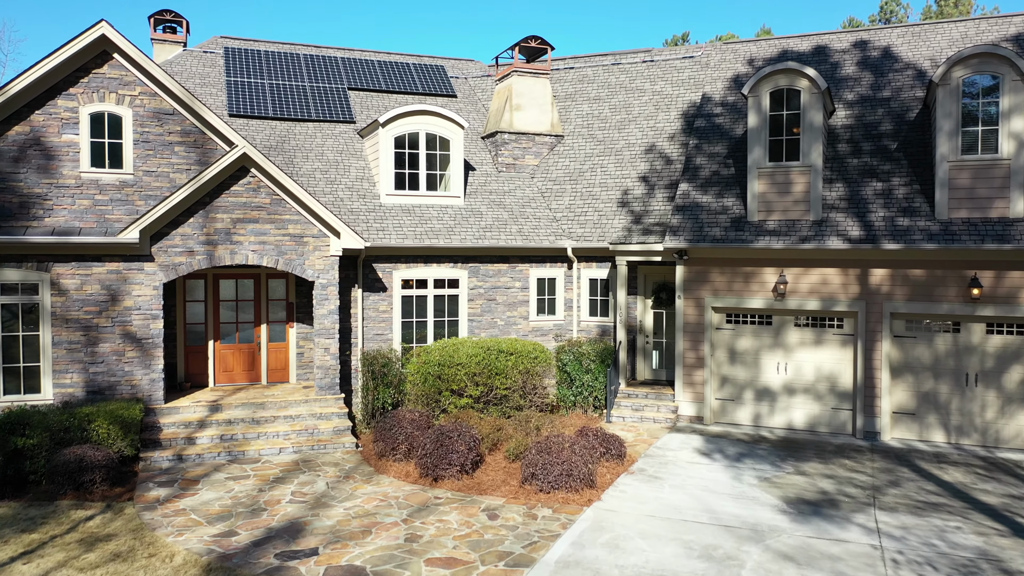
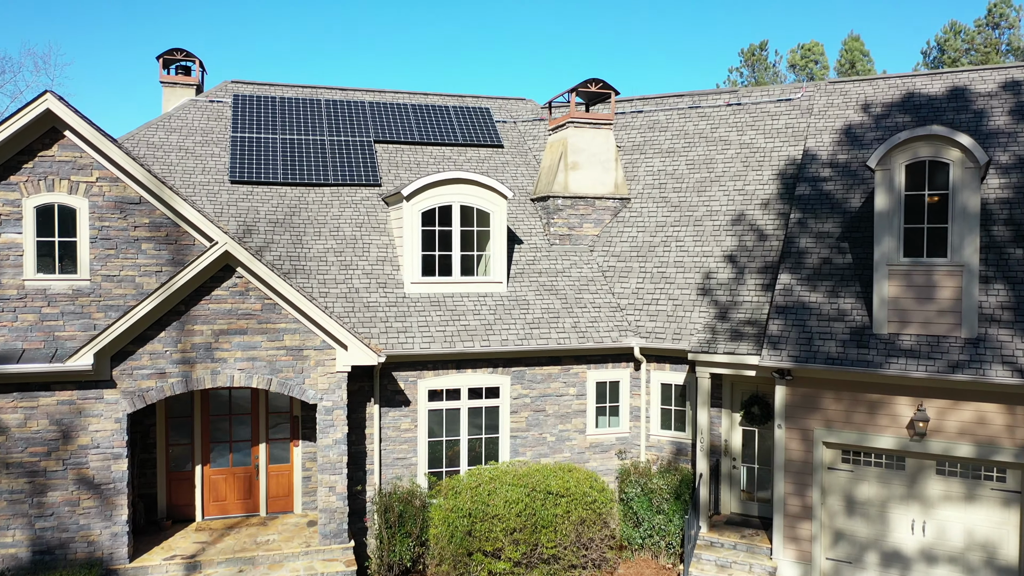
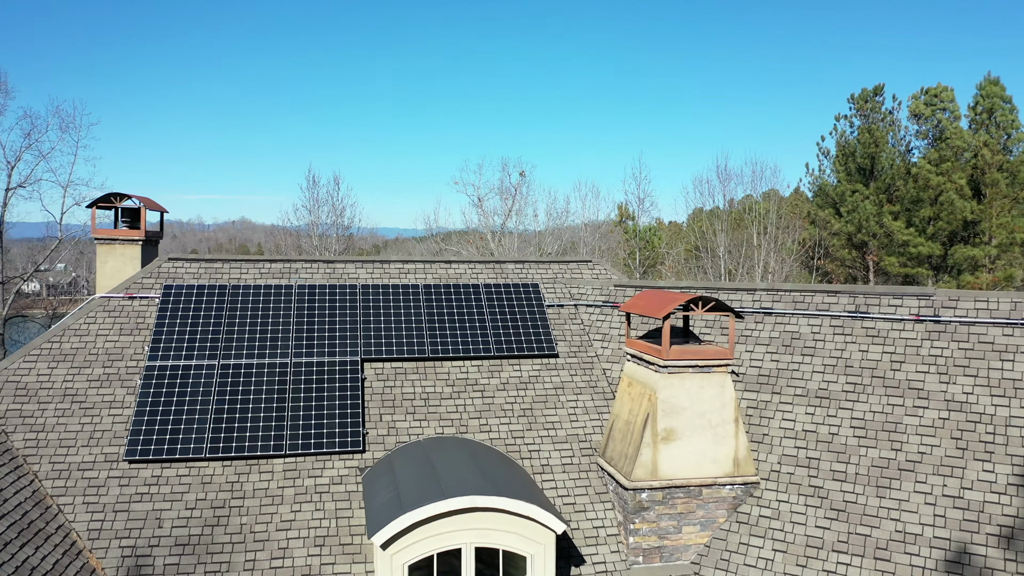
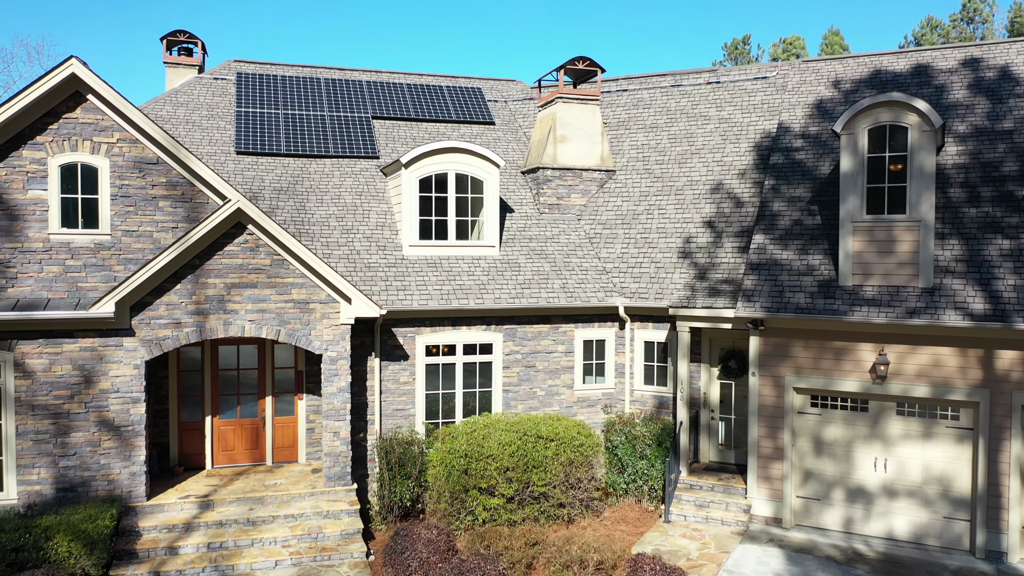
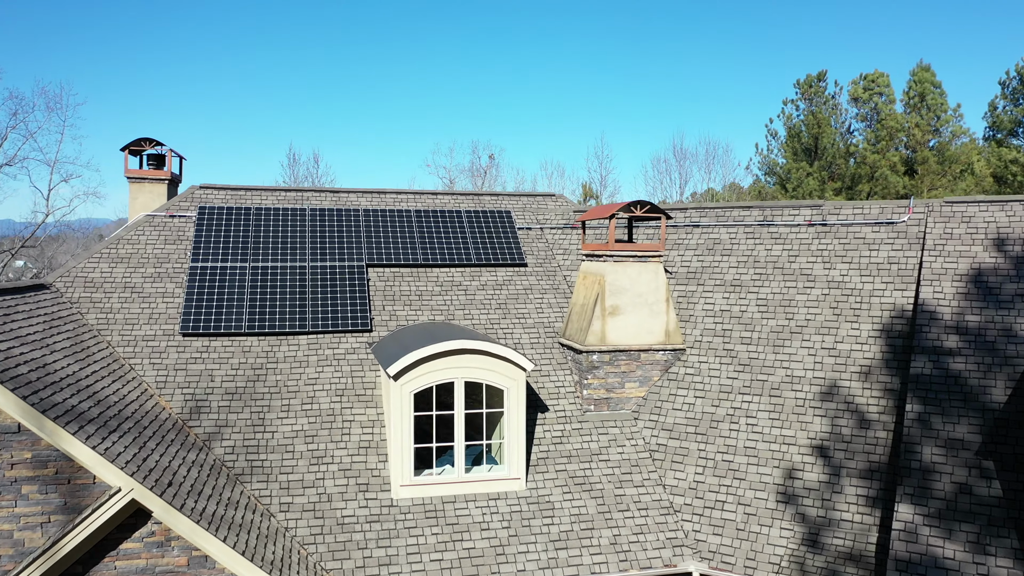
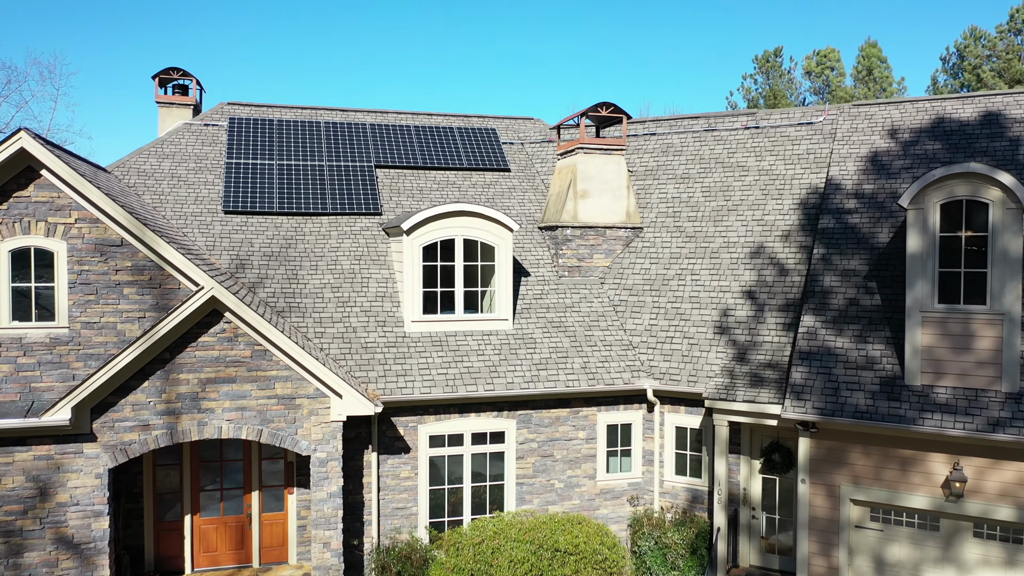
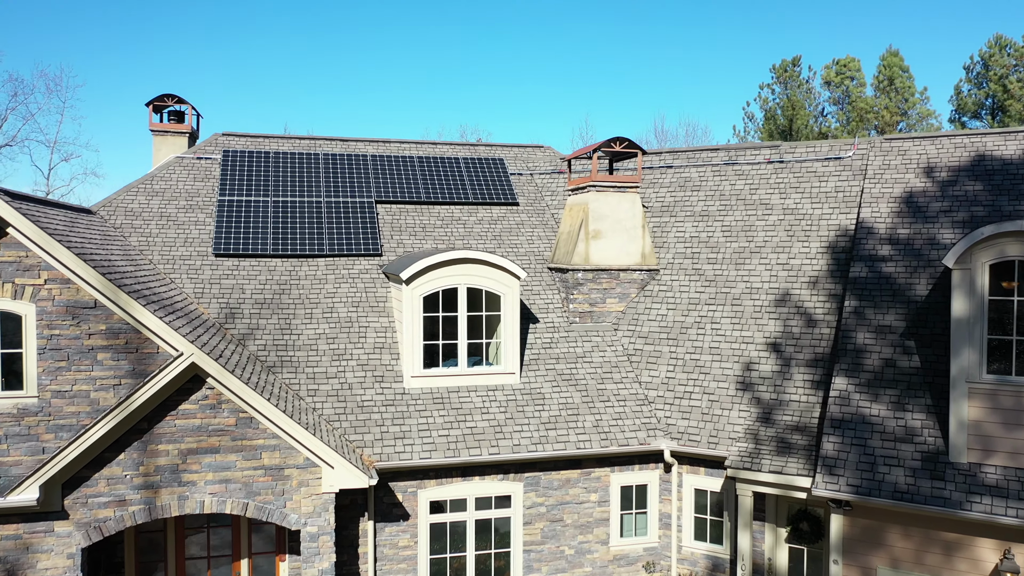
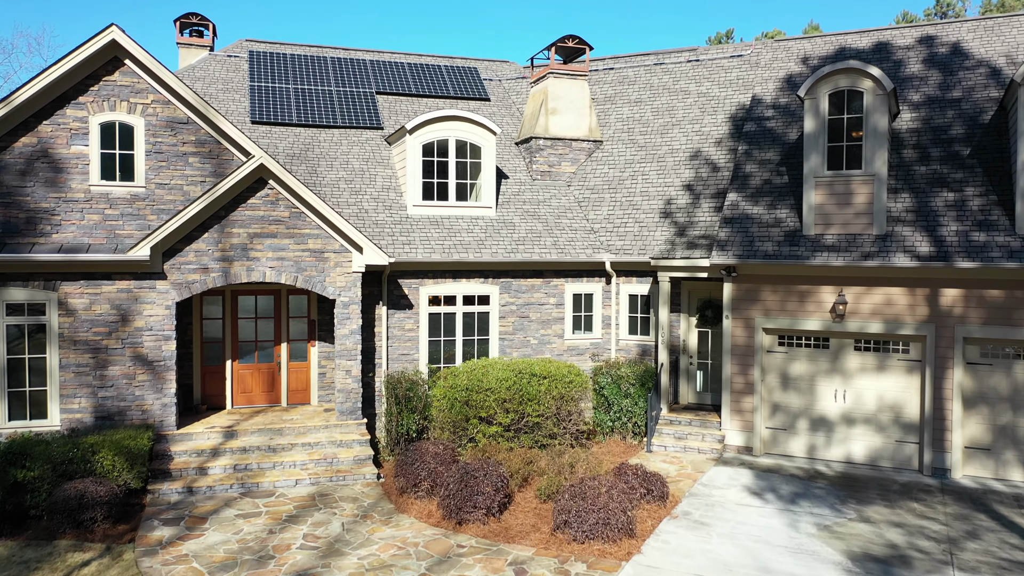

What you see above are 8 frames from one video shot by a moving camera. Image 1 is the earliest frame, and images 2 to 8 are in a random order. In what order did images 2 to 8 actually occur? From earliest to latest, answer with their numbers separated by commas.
8, 4, 2, 6, 7, 5, 3
